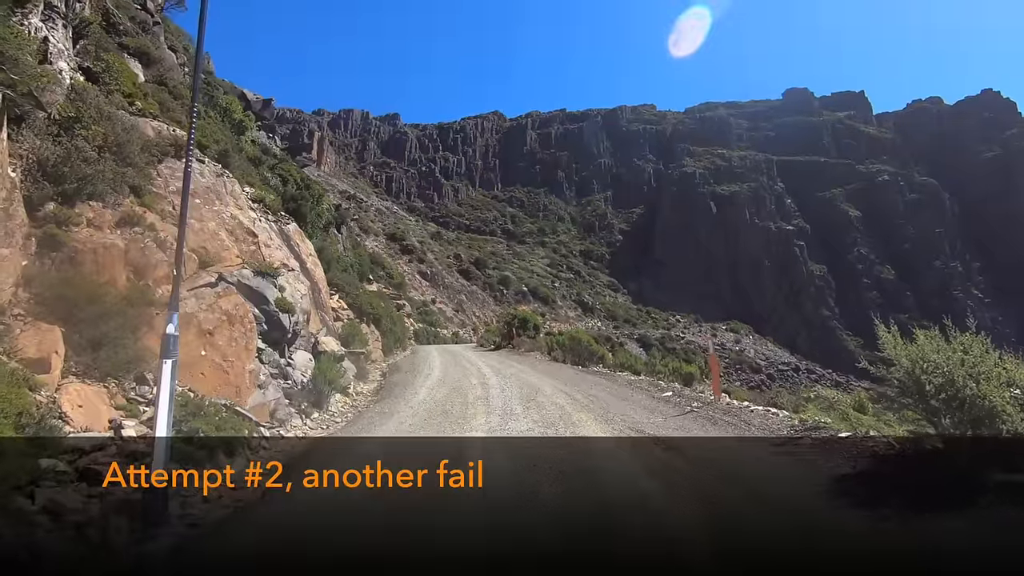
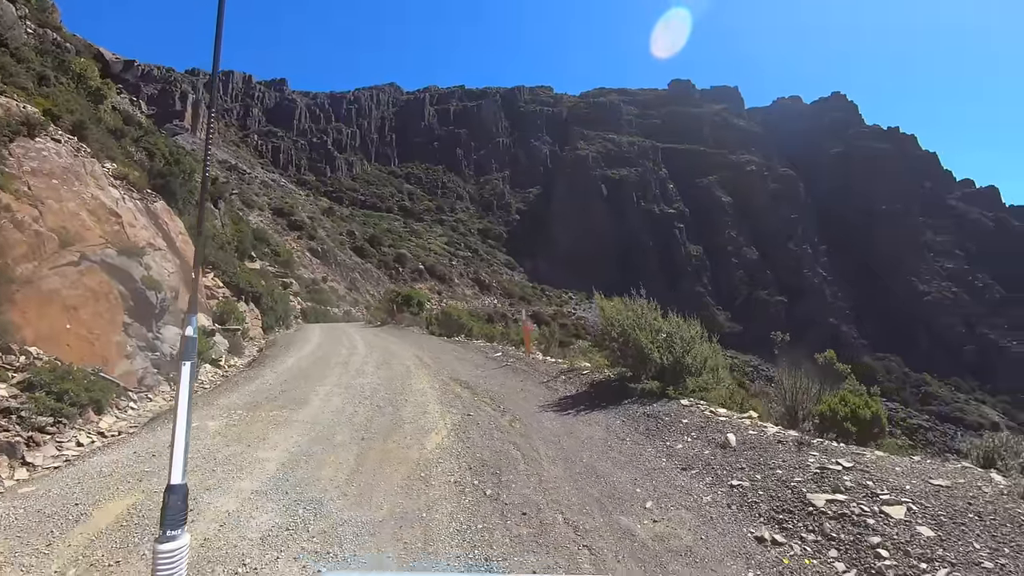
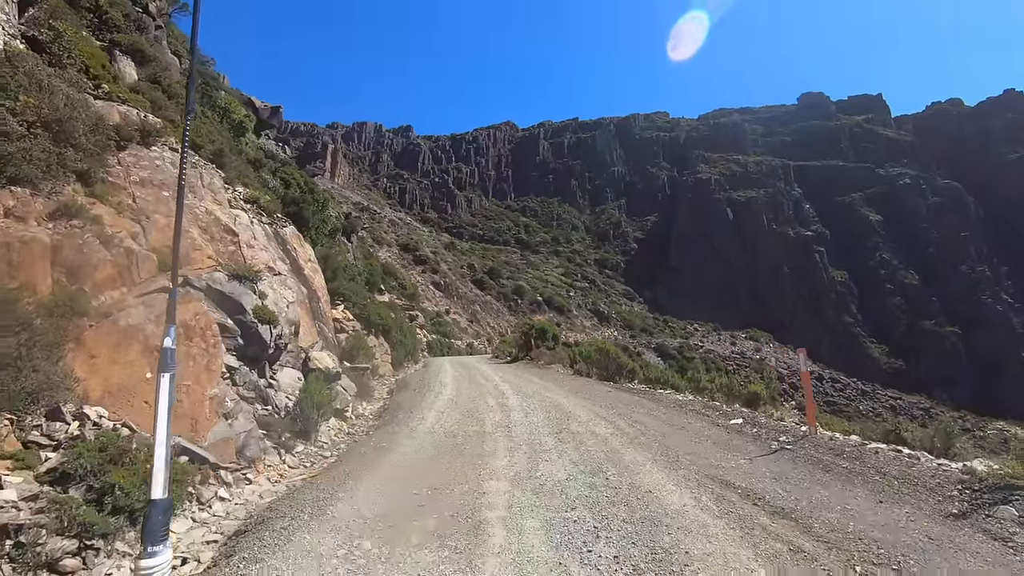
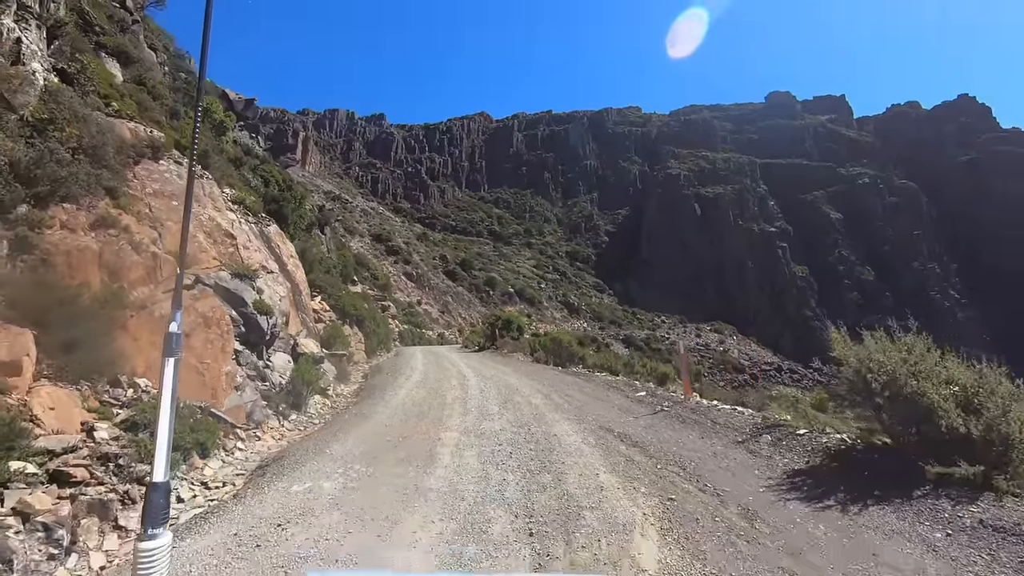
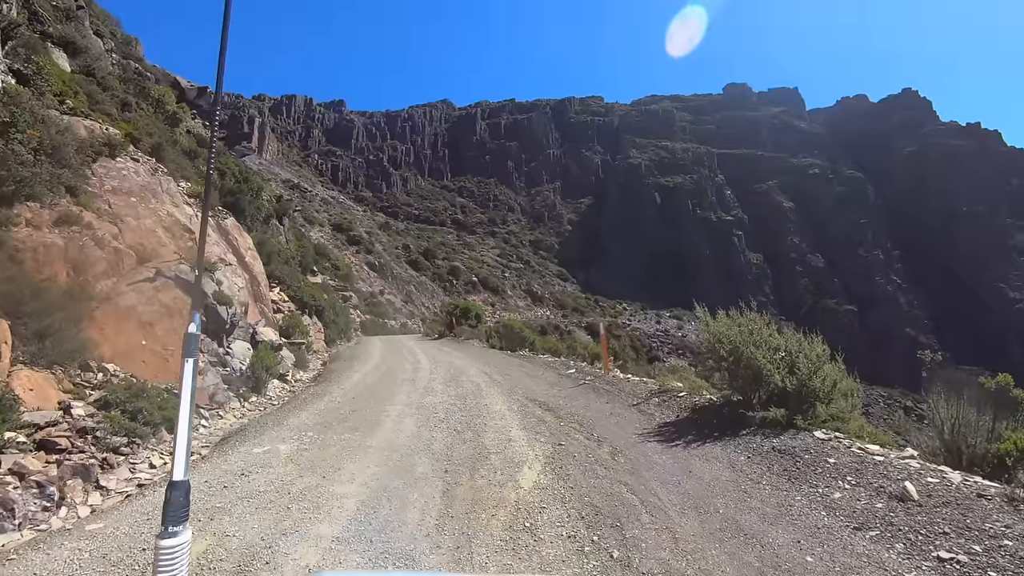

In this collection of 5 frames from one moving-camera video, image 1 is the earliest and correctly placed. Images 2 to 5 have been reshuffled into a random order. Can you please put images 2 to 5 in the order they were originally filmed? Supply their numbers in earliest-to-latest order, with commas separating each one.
3, 4, 5, 2
